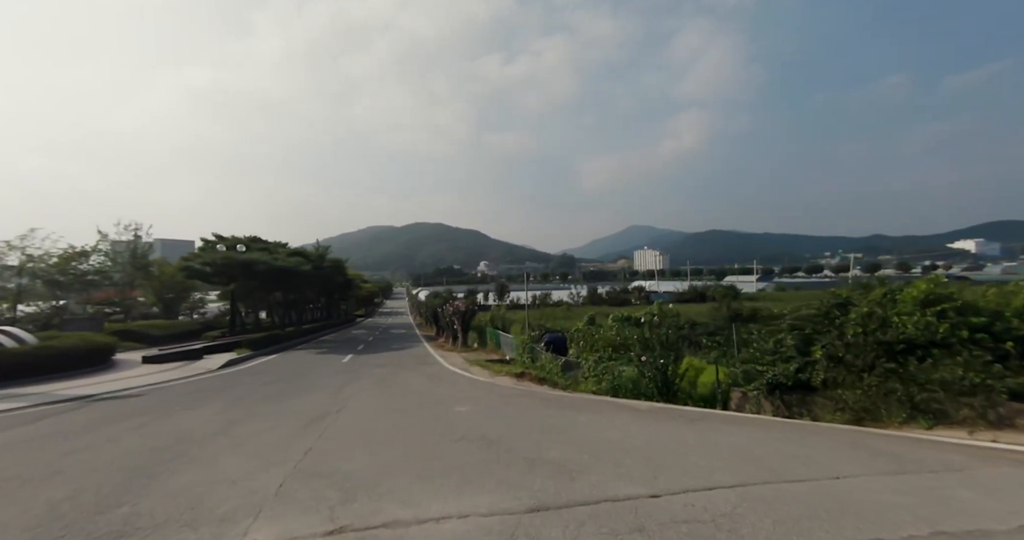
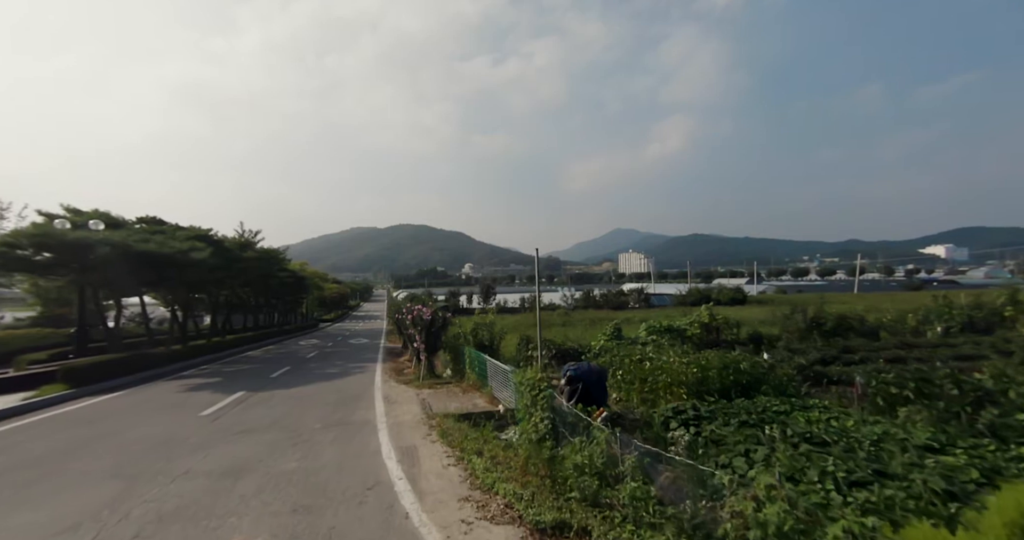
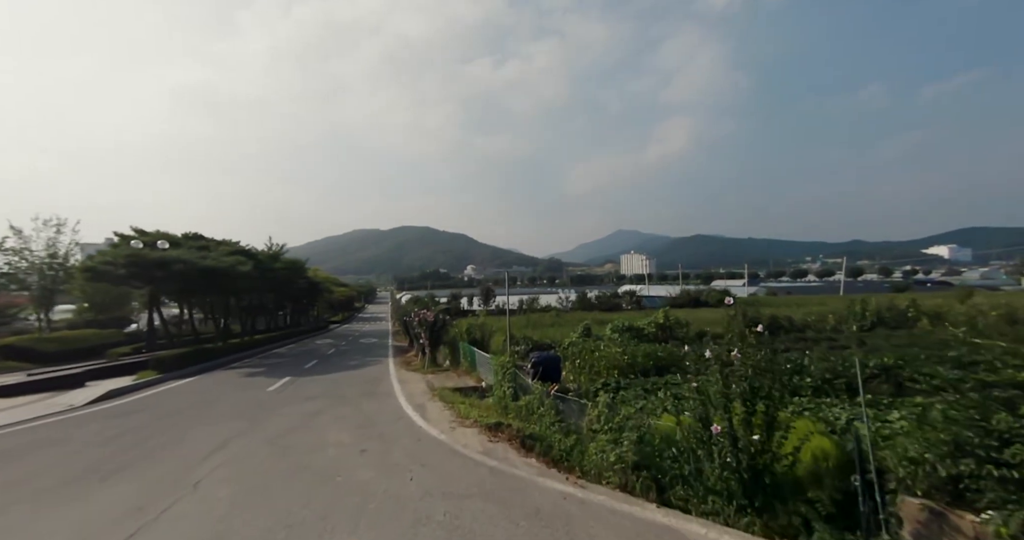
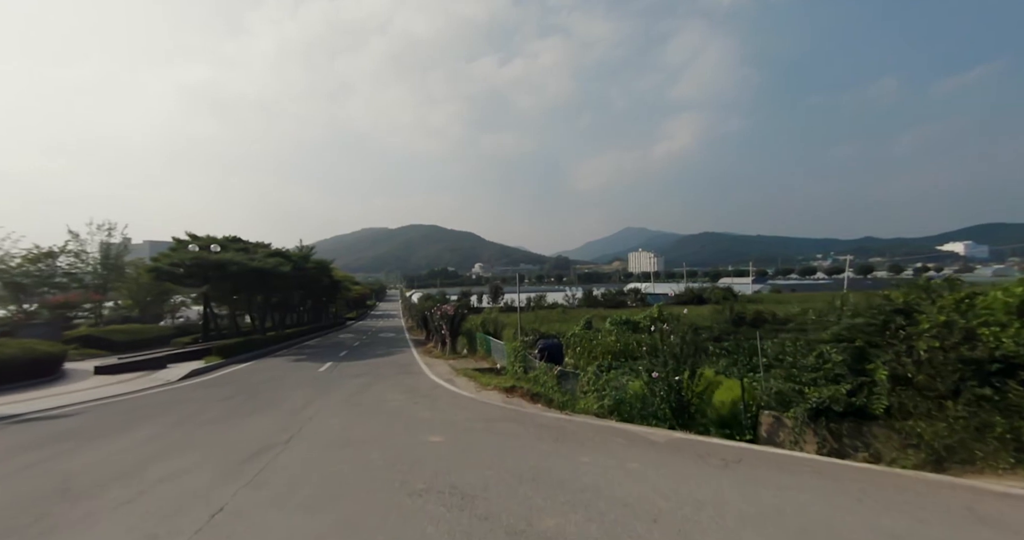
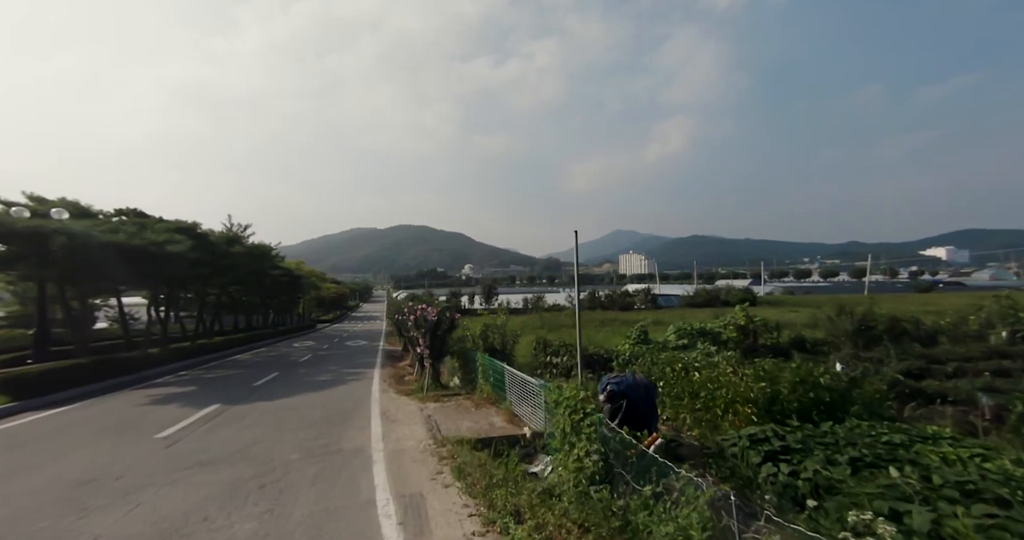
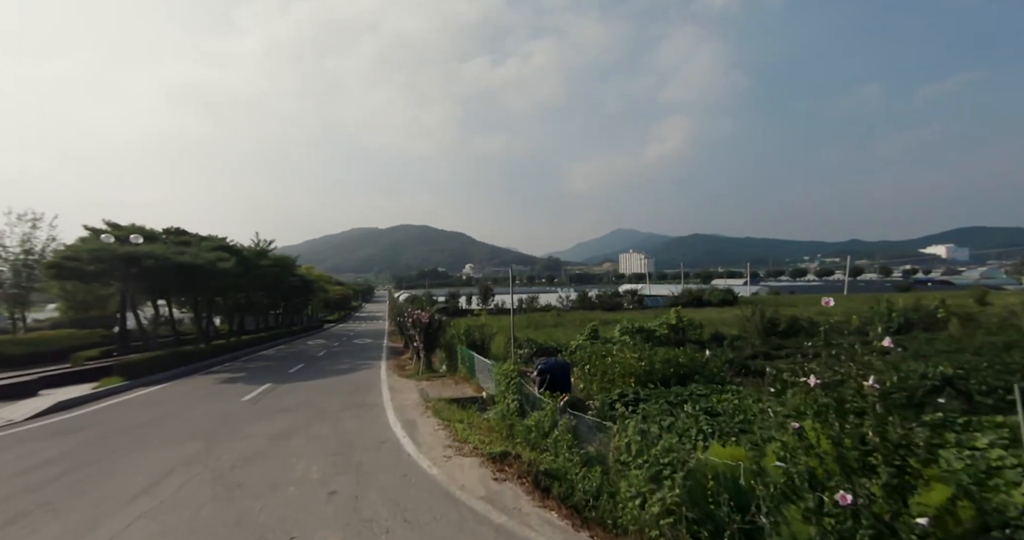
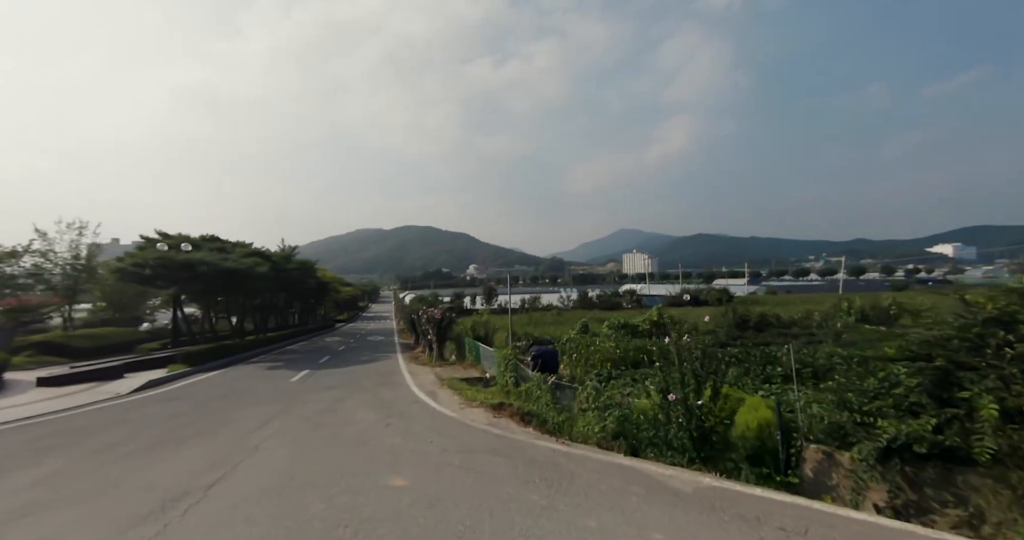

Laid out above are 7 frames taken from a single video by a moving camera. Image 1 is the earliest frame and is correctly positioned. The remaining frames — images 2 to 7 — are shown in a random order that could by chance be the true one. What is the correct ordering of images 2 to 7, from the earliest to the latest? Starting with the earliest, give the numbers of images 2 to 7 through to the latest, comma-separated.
4, 7, 3, 6, 2, 5
